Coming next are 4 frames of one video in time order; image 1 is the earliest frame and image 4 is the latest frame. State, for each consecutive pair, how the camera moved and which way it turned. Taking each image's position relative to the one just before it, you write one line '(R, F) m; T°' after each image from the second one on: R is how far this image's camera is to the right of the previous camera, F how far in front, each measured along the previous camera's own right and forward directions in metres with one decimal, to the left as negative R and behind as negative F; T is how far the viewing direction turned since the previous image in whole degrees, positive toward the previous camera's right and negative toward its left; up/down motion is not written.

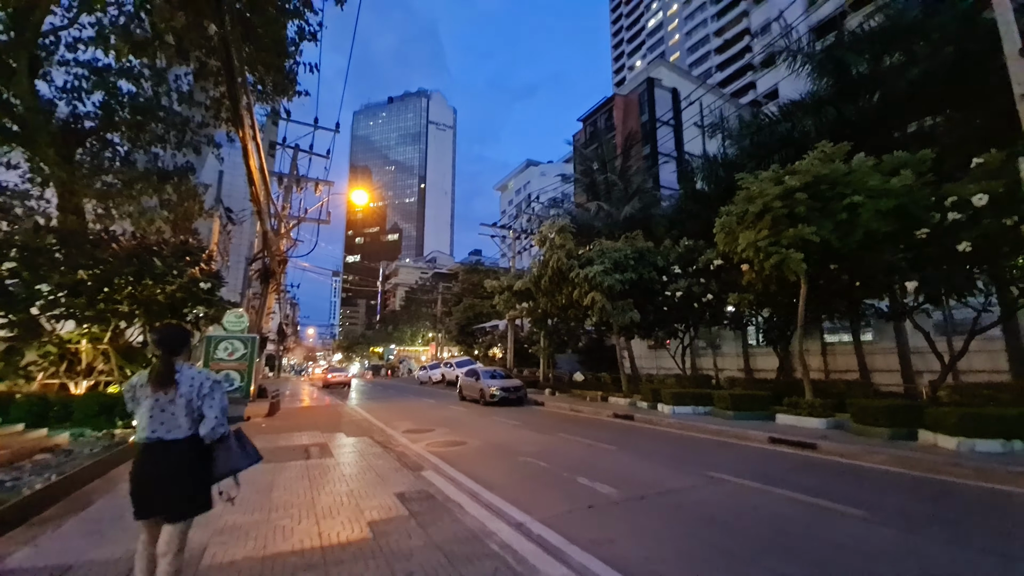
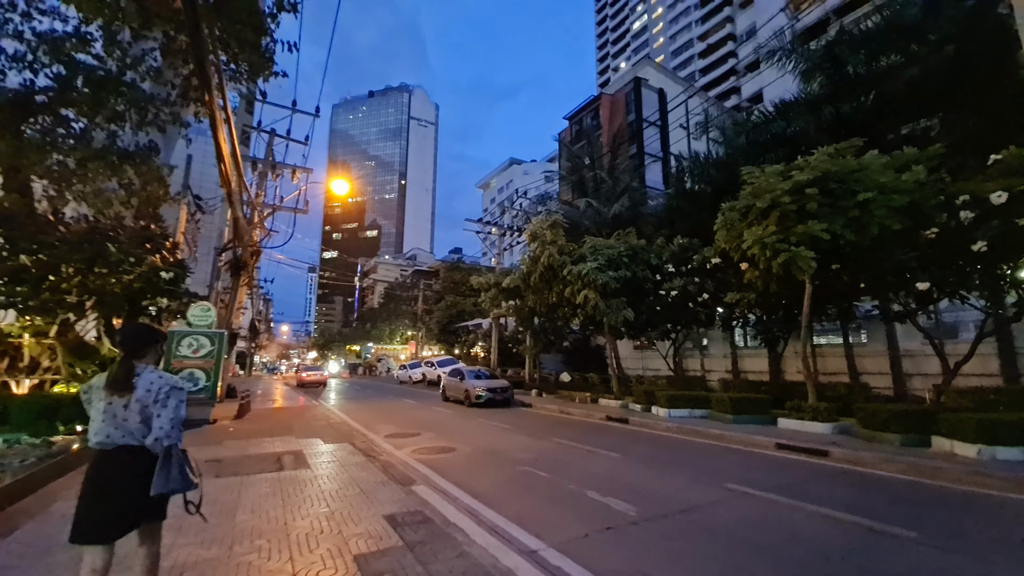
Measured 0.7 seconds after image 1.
(-0.4, +0.8) m; +3°
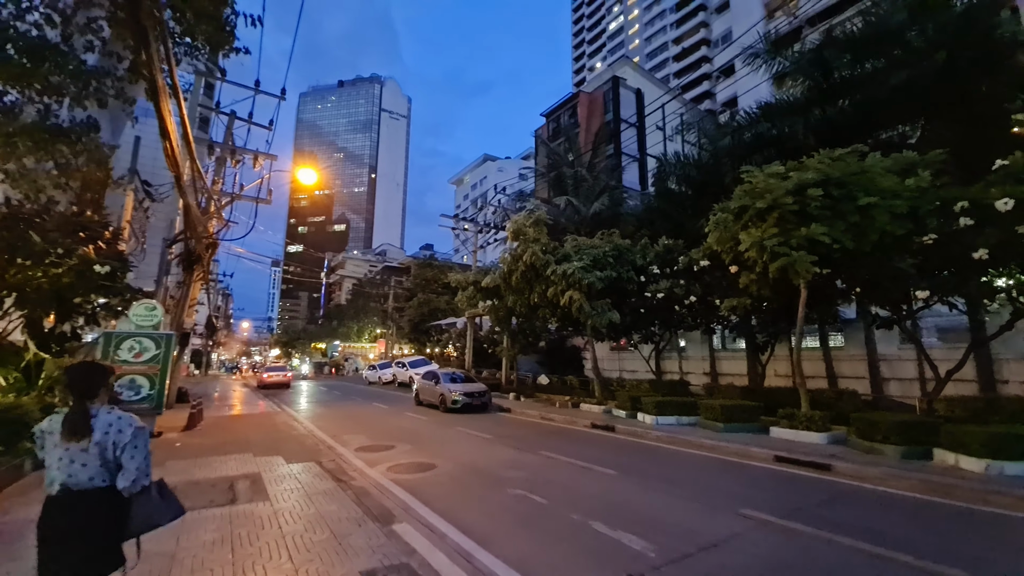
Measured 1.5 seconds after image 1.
(-0.4, +0.8) m; +4°
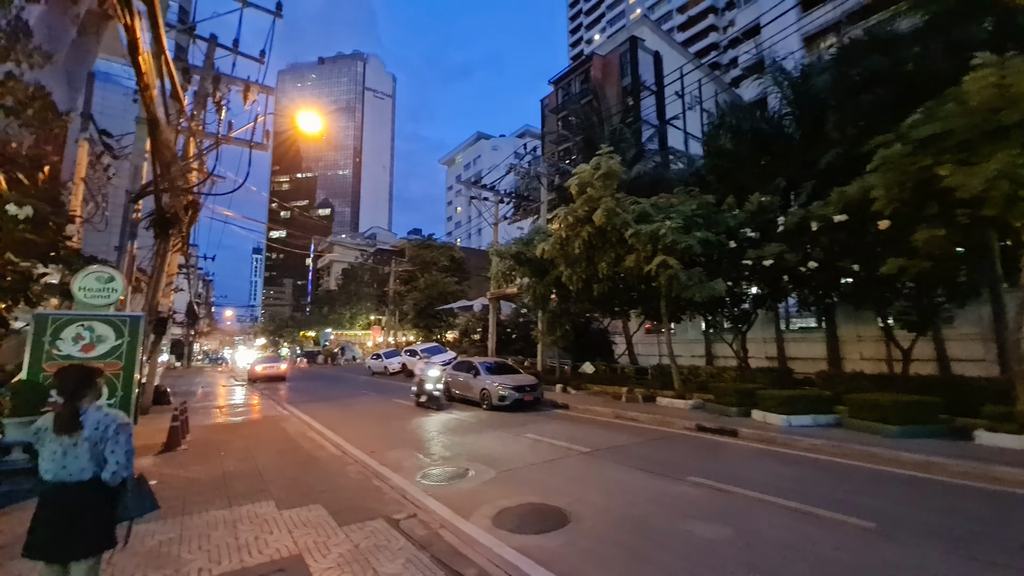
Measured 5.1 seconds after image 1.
(-2.3, +3.2) m; +2°
